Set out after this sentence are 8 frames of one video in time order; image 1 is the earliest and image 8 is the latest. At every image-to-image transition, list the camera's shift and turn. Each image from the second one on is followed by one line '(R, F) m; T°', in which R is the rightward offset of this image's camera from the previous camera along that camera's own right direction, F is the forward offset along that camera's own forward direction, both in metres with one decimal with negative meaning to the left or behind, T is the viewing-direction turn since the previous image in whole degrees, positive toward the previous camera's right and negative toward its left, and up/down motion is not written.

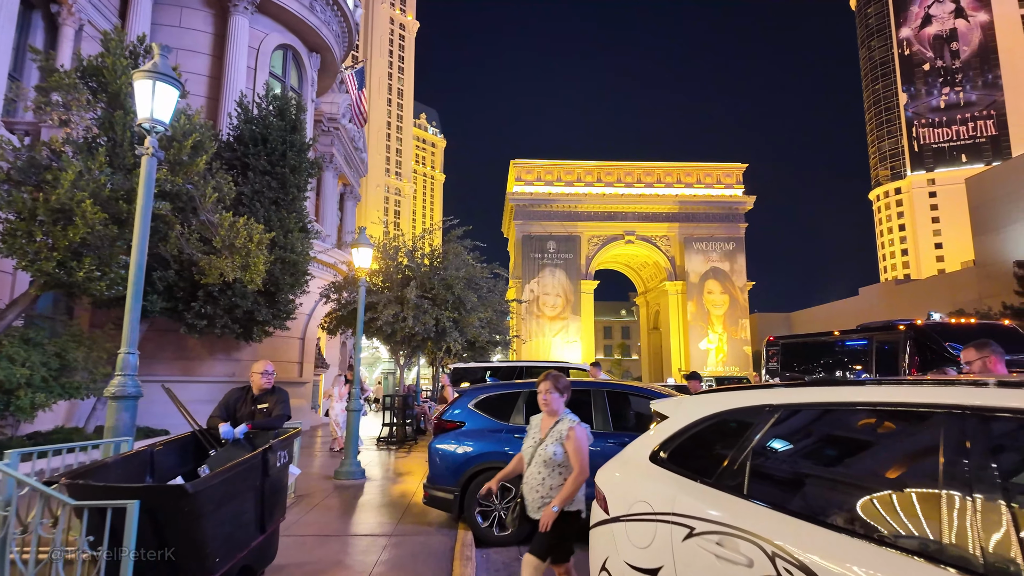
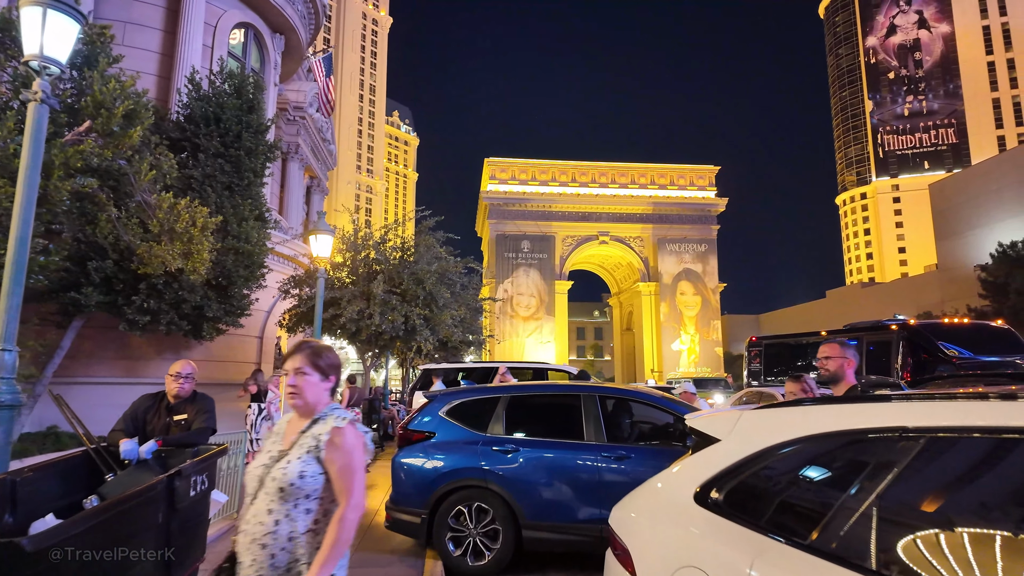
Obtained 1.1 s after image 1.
(-0.1, +0.9) m; +3°
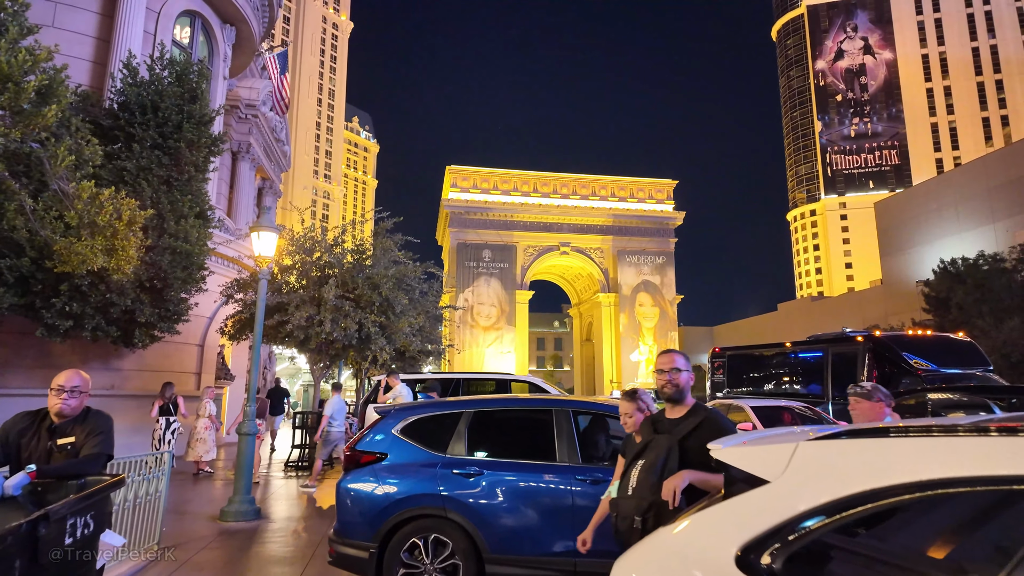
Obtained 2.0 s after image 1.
(0.0, +0.6) m; +4°
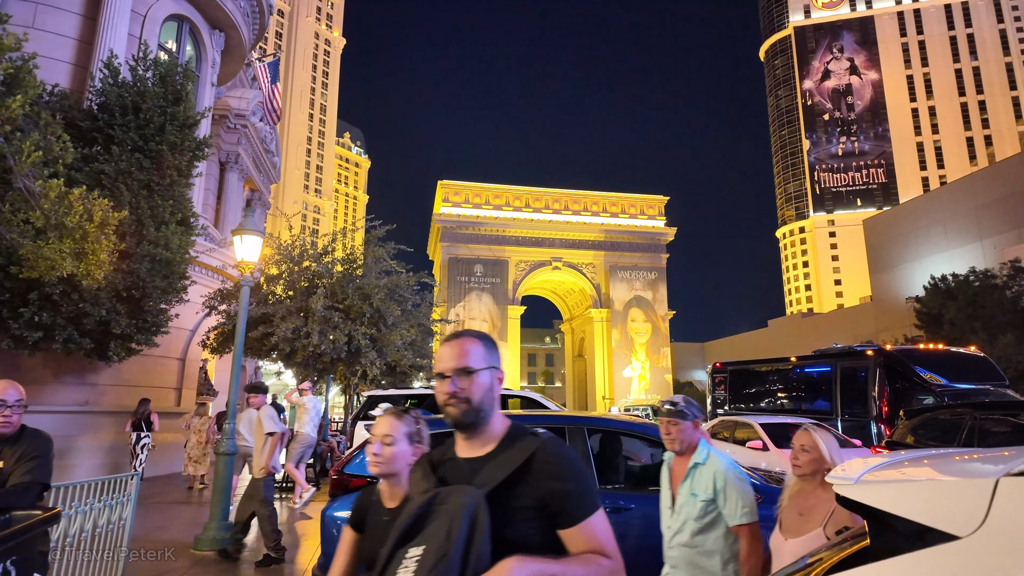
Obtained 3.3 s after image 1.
(-0.1, +0.5) m; +1°
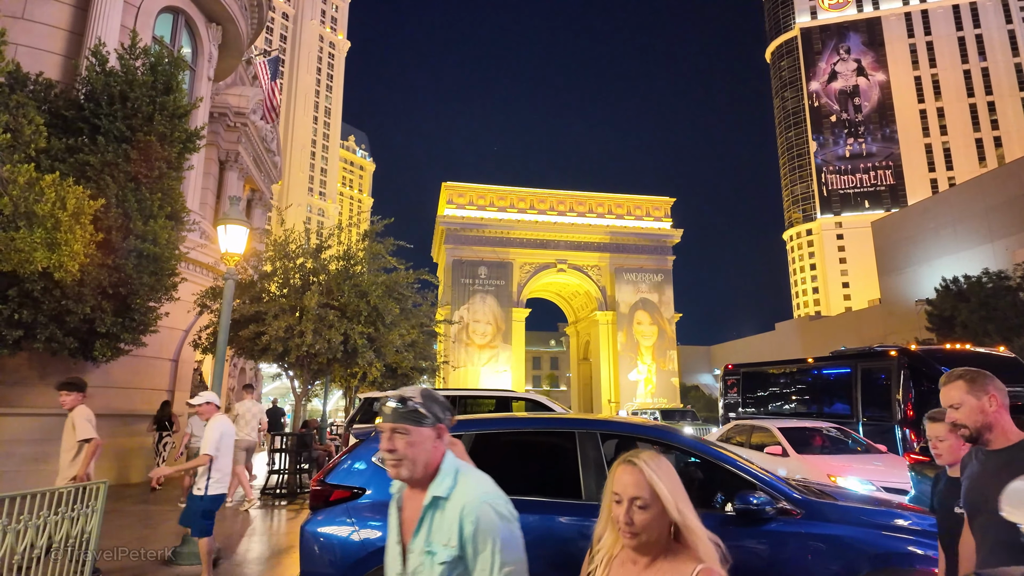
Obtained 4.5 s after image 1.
(0.0, +0.5) m; 0°
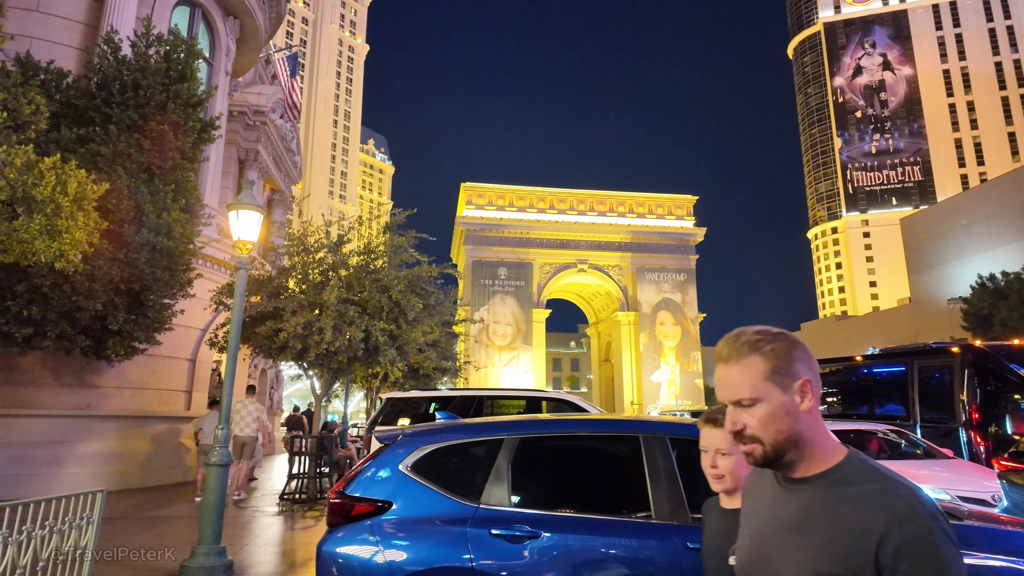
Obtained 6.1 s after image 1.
(-0.2, +0.6) m; -2°
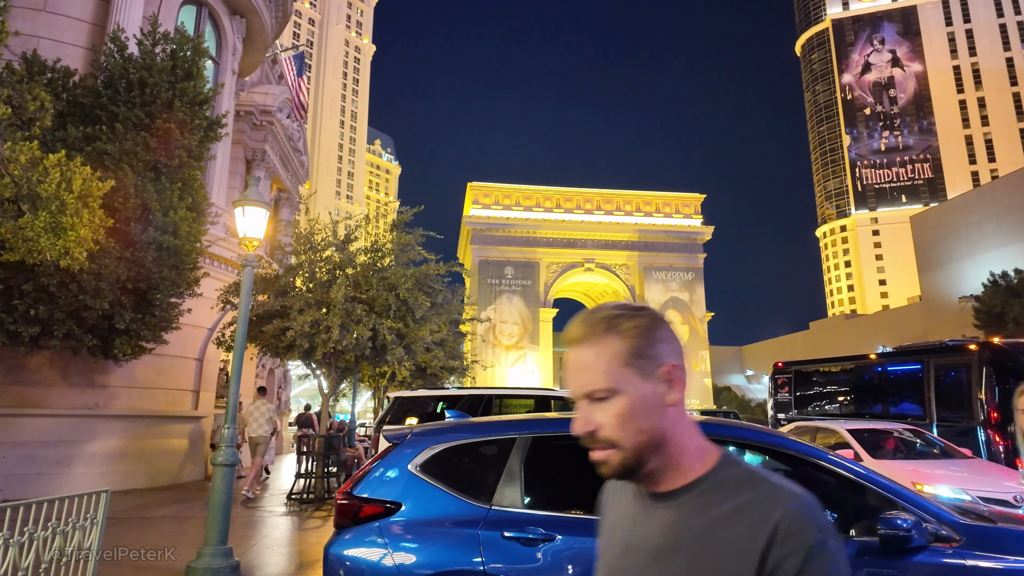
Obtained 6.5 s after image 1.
(0.0, +0.1) m; -1°
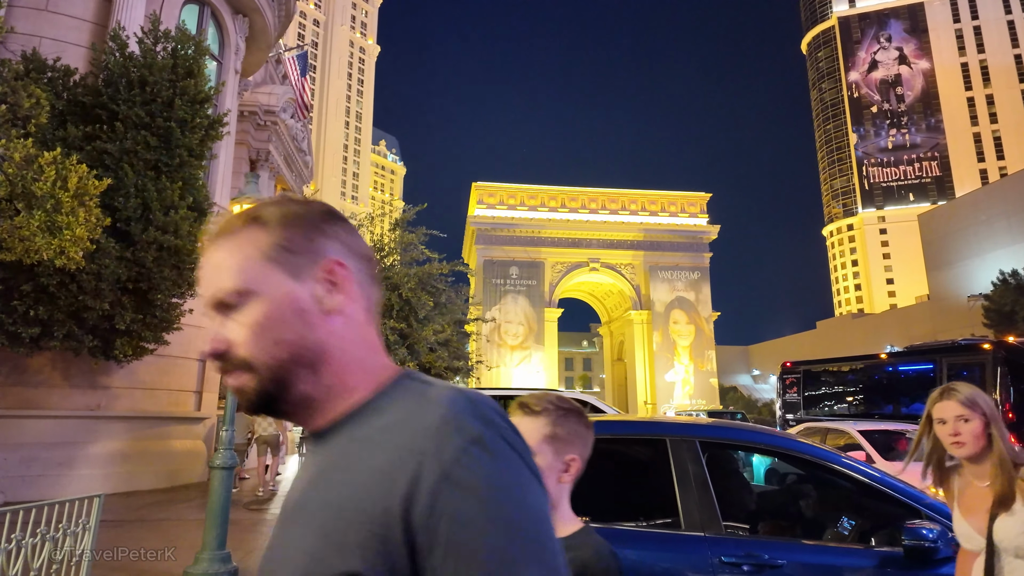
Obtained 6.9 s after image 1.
(0.0, +0.1) m; 0°
